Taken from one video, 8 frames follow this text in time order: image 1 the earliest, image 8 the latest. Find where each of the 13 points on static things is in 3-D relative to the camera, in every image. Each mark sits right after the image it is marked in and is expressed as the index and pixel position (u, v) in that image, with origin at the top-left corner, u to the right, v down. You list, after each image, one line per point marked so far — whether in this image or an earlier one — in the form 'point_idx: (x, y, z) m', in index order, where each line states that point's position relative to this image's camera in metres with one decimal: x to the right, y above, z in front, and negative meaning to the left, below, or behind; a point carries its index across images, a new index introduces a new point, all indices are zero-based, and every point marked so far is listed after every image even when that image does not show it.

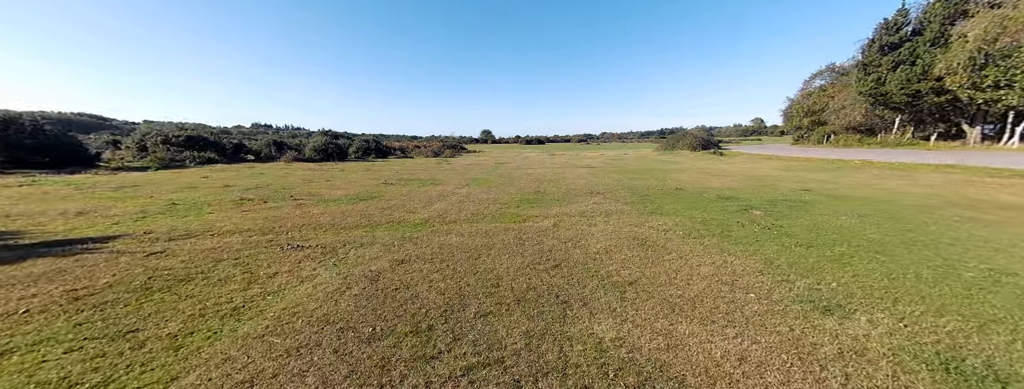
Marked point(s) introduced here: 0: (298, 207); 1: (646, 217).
0: (-5.9, -0.4, +8.5) m
1: (+3.2, -0.6, +7.4) m
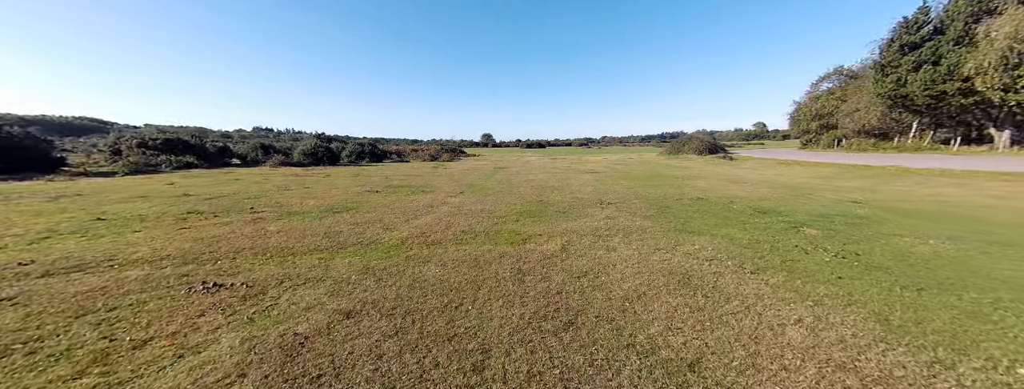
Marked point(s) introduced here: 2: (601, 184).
0: (-6.0, -0.7, +7.0) m
1: (+3.2, -0.9, +6.0) m
2: (+4.2, +0.4, +14.5) m
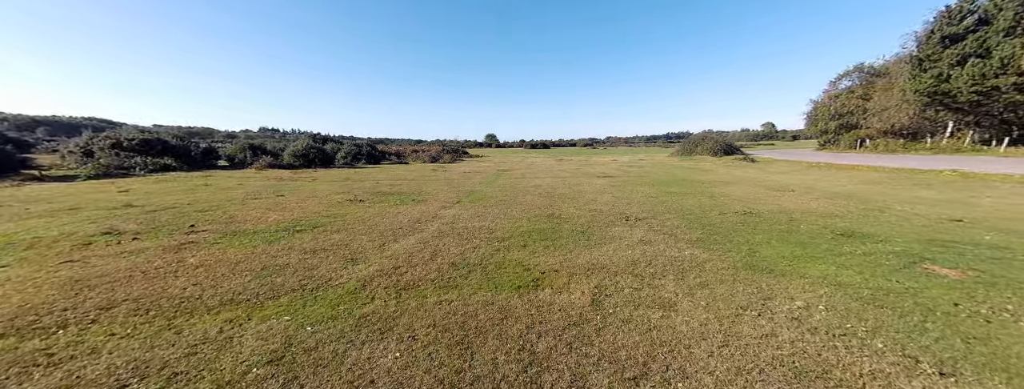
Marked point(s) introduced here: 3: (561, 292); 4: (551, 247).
0: (-5.9, -1.0, +5.3) m
1: (+3.3, -1.2, +4.1) m
2: (+4.4, +0.1, +12.7) m
3: (+0.7, -1.3, +4.1) m
4: (+0.8, -1.0, +6.0) m
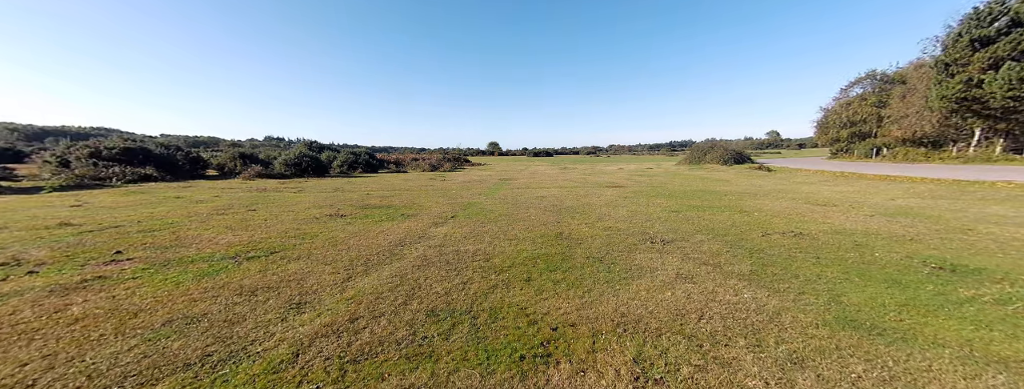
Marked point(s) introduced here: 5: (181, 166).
0: (-5.8, -1.3, +4.0) m
1: (+3.3, -1.5, +2.8) m
2: (+4.5, -0.4, +11.3) m
3: (+0.7, -1.6, +2.8) m
4: (+0.8, -1.3, +4.6) m
5: (-21.5, +1.9, +19.9) m
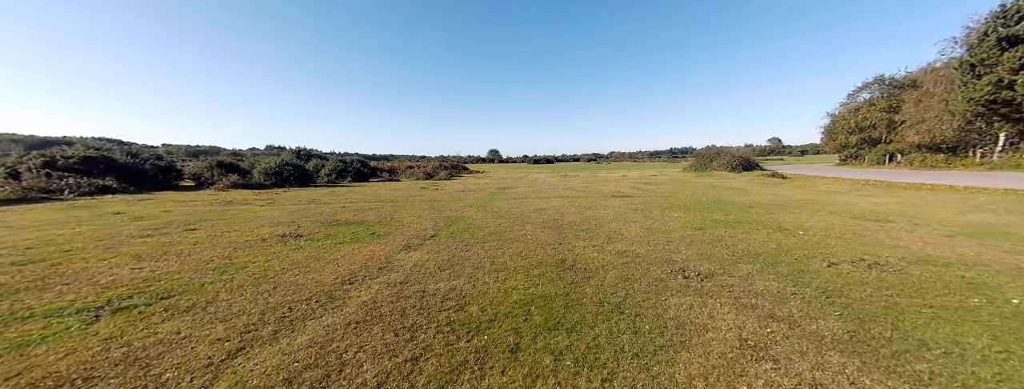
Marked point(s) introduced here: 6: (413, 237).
0: (-6.1, -1.5, +2.4) m
1: (+3.0, -1.7, +1.1) m
2: (+4.3, -0.8, +9.7) m
3: (+0.4, -1.8, +1.1) m
4: (+0.5, -1.6, +3.0) m
5: (-21.7, +1.1, +18.3) m
6: (-2.6, -1.1, +8.0) m
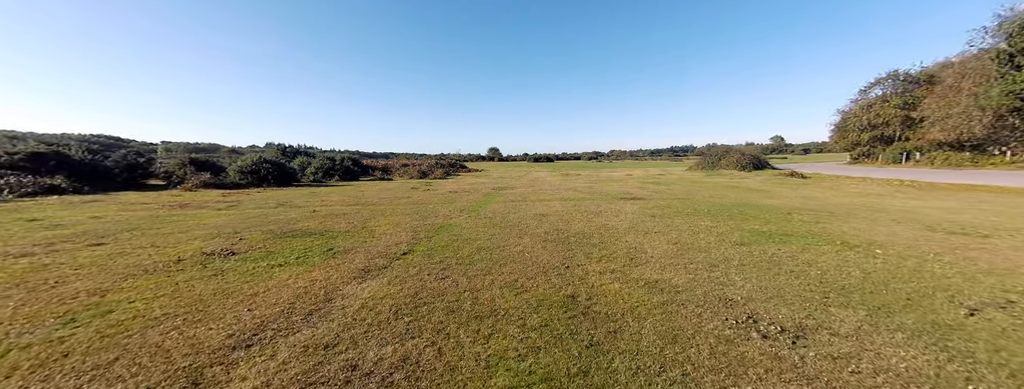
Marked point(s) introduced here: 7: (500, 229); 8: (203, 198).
0: (-6.2, -1.7, +0.6) m
1: (+2.9, -1.9, -0.7) m
2: (+4.1, -1.0, +7.9) m
3: (+0.3, -2.0, -0.6) m
4: (+0.4, -1.8, +1.2) m
5: (-21.8, +1.1, +16.6) m
6: (-2.7, -1.2, +6.3) m
7: (-0.4, -1.0, +8.8) m
8: (-14.1, -0.1, +14.0) m
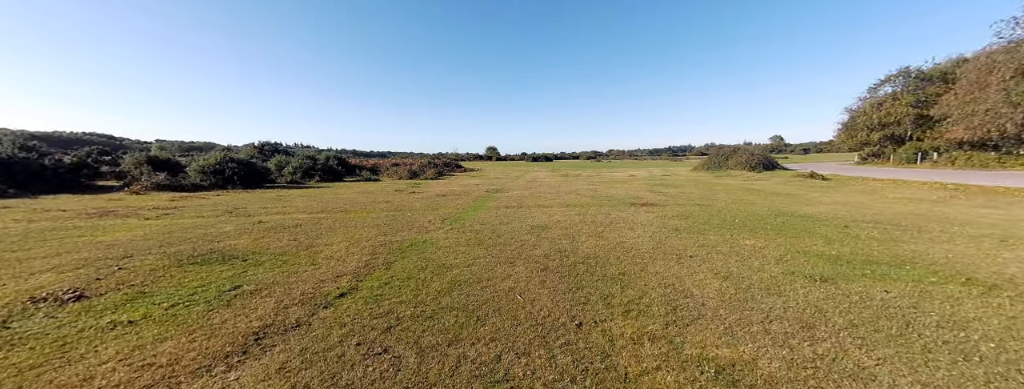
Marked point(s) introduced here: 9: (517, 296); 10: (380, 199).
0: (-6.4, -1.9, -1.4) m
1: (+2.7, -2.1, -2.6) m
2: (+3.9, -1.2, +5.9) m
3: (+0.1, -2.2, -2.6) m
4: (+0.2, -2.0, -0.8) m
5: (-22.0, +1.0, +14.5) m
6: (-2.9, -1.4, +4.3) m
7: (-0.6, -1.2, +6.8) m
8: (-14.4, -0.2, +11.9) m
9: (+0.1, -1.4, +4.5) m
10: (-6.4, -0.2, +14.7) m
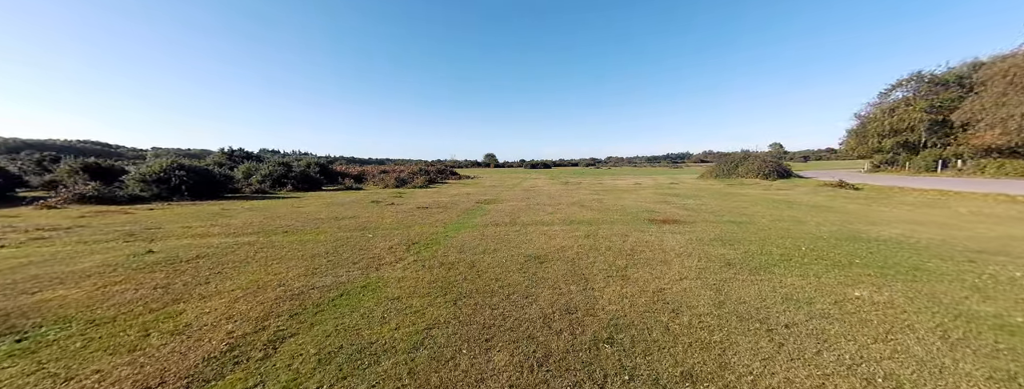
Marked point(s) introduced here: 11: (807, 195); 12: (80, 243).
0: (-6.7, -2.1, -3.9) m
1: (+2.5, -2.3, -5.1) m
2: (+3.7, -1.5, +3.5) m
3: (-0.2, -2.3, -5.1) m
4: (0.0, -2.2, -3.2) m
5: (-22.3, +0.4, +12.0) m
6: (-3.2, -1.7, +1.8) m
7: (-0.9, -1.6, +4.4) m
8: (-14.6, -0.7, +9.4) m
9: (-0.2, -1.7, +2.1) m
10: (-6.7, -0.8, +12.3) m
11: (+17.1, 0.0, +17.6) m
12: (-10.1, -1.1, +7.3) m
